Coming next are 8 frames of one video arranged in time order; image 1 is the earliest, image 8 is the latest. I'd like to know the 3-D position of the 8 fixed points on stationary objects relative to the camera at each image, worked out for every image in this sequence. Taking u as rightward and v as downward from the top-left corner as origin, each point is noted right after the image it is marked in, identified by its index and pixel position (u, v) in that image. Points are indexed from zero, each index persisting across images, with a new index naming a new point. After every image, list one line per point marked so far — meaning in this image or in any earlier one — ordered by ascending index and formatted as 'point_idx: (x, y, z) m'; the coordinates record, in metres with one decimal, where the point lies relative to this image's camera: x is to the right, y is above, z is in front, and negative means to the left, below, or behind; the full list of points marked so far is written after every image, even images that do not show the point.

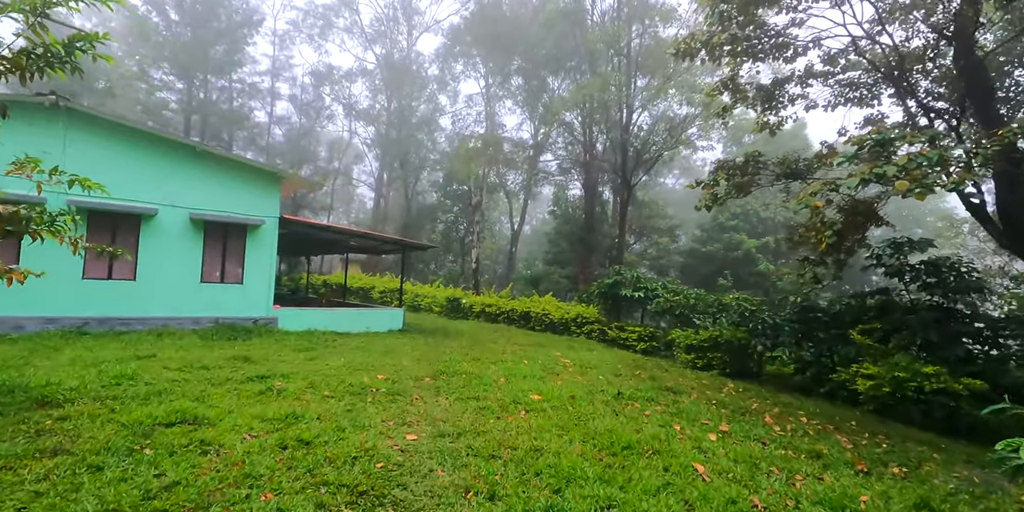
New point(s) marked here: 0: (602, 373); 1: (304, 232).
0: (+1.4, -1.8, +8.1) m
1: (-4.7, +0.5, +11.9) m
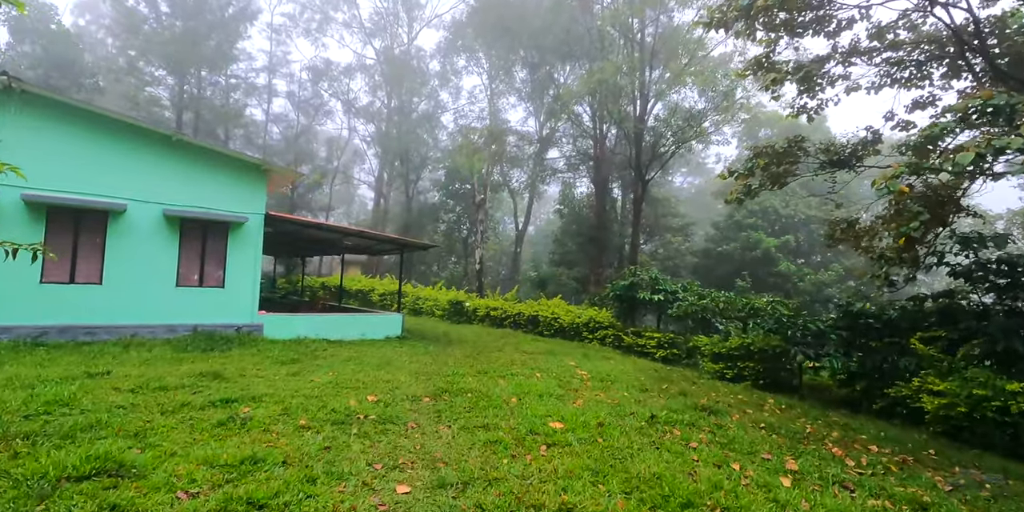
0: (+1.5, -1.8, +7.1) m
1: (-4.5, +0.5, +10.9) m
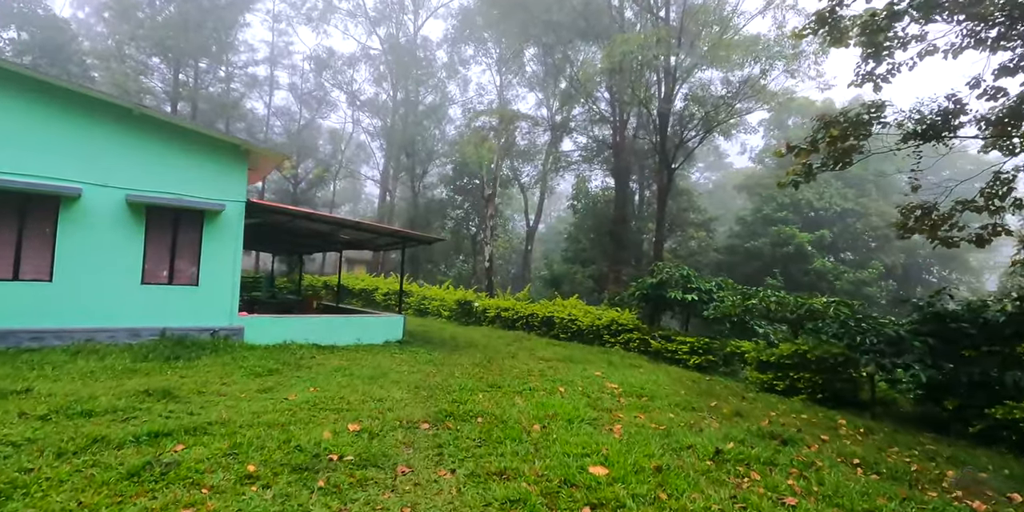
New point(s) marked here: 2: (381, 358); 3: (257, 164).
0: (+1.7, -1.7, +5.8) m
1: (-4.3, +0.6, +9.8) m
2: (-1.9, -1.5, +7.9) m
3: (-4.5, +1.6, +9.3) m
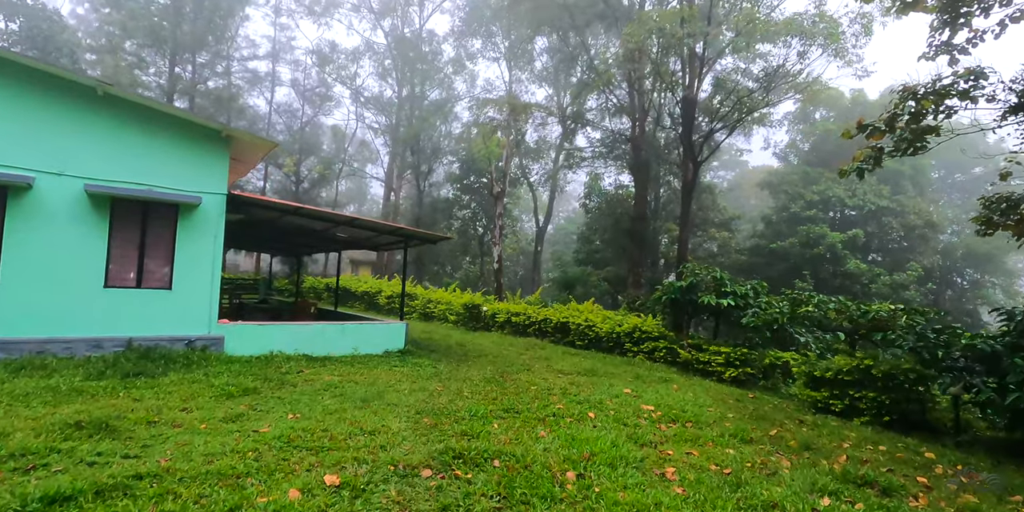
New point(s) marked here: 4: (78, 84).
0: (+1.9, -1.7, +4.8) m
1: (-4.0, +0.6, +8.8) m
2: (-1.7, -1.5, +6.9) m
3: (-4.2, +1.6, +8.3) m
4: (-5.3, +2.1, +6.5) m
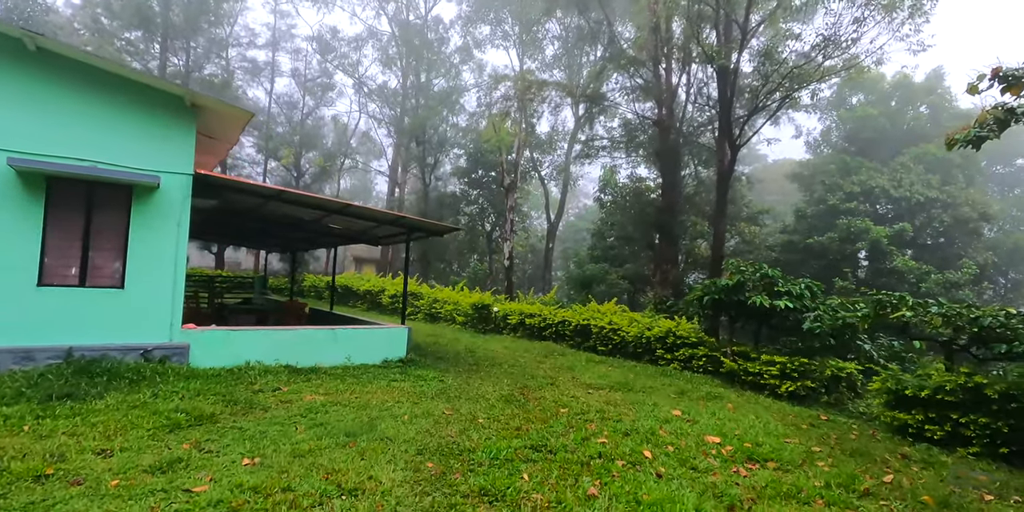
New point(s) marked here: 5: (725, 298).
0: (+2.2, -1.6, +3.5) m
1: (-3.8, +0.7, +7.6) m
2: (-1.5, -1.4, +5.6) m
3: (-4.0, +1.7, +7.1) m
4: (-5.1, +2.2, +5.3) m
5: (+3.4, -0.7, +8.4) m
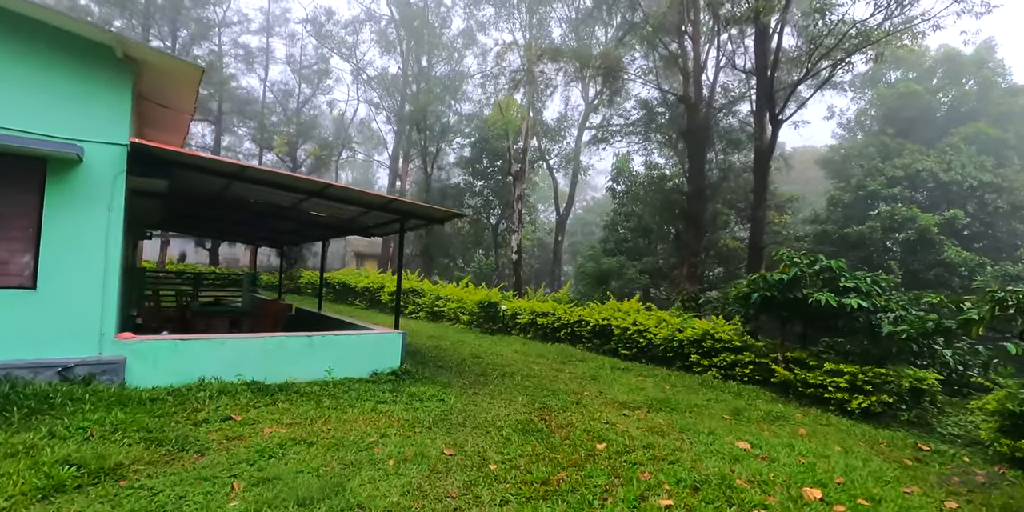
0: (+2.3, -1.5, +2.3) m
1: (-3.6, +0.8, +6.4) m
2: (-1.3, -1.3, +4.4) m
3: (-3.8, +1.8, +5.9) m
4: (-4.9, +2.3, +4.0) m
5: (+3.6, -0.5, +7.1) m
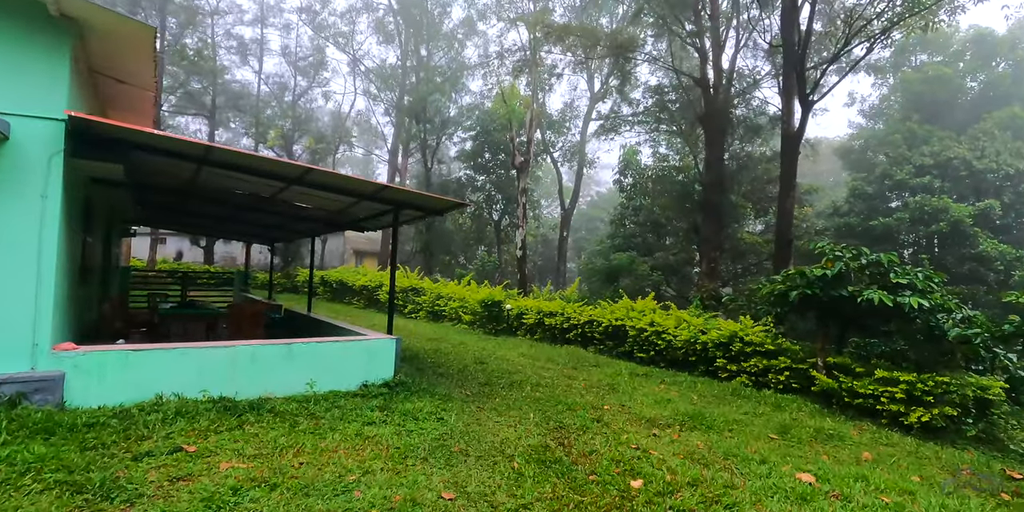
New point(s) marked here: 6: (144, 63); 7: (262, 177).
0: (+2.4, -1.4, +1.5) m
1: (-3.5, +0.8, +5.6) m
2: (-1.2, -1.3, +3.6) m
3: (-3.7, +1.8, +5.1) m
4: (-4.9, +2.3, +3.2) m
5: (+3.7, -0.4, +6.3) m
6: (-3.4, +1.8, +5.0) m
7: (-2.5, +0.8, +5.4) m
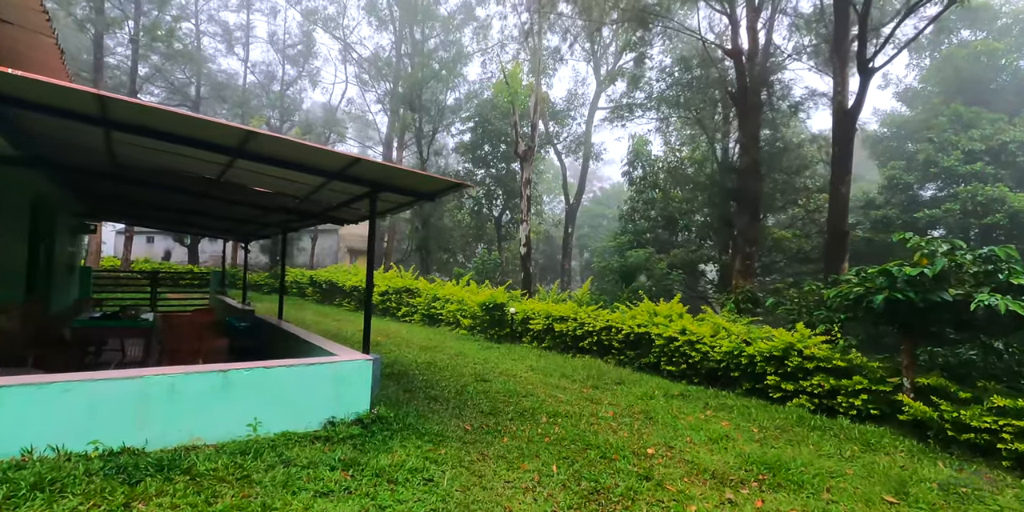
0: (+2.5, -1.4, +0.2) m
1: (-3.4, +0.9, +4.3) m
2: (-1.1, -1.3, +2.3) m
3: (-3.6, +1.8, +3.8) m
4: (-4.8, +2.3, +1.9) m
5: (+3.8, -0.4, +5.0) m
6: (-3.3, +1.9, +3.7) m
7: (-2.4, +0.9, +4.1) m
